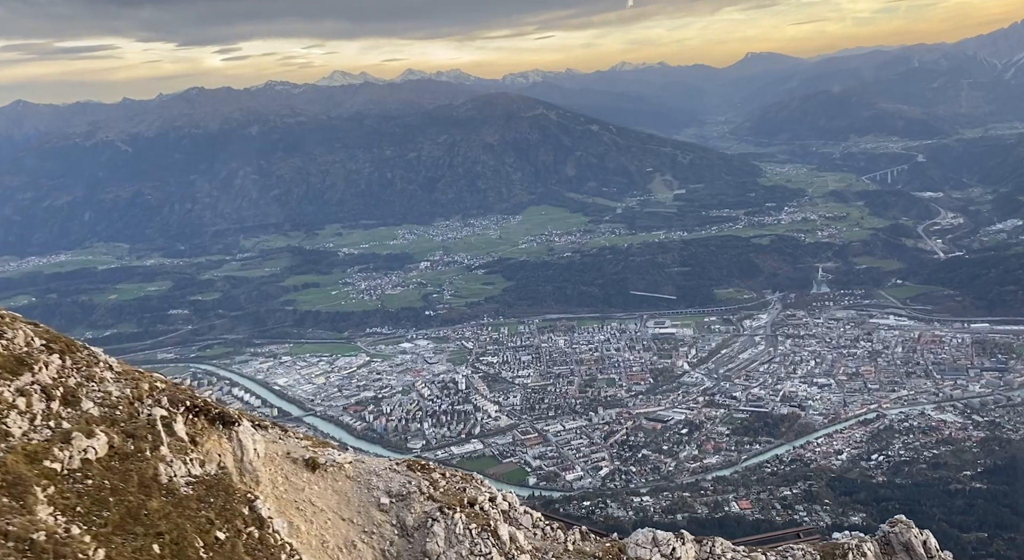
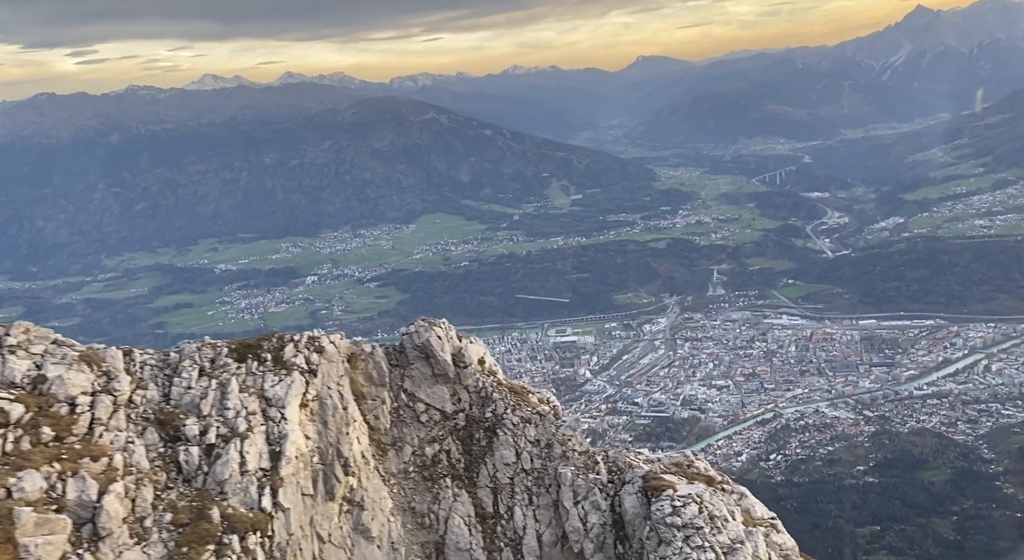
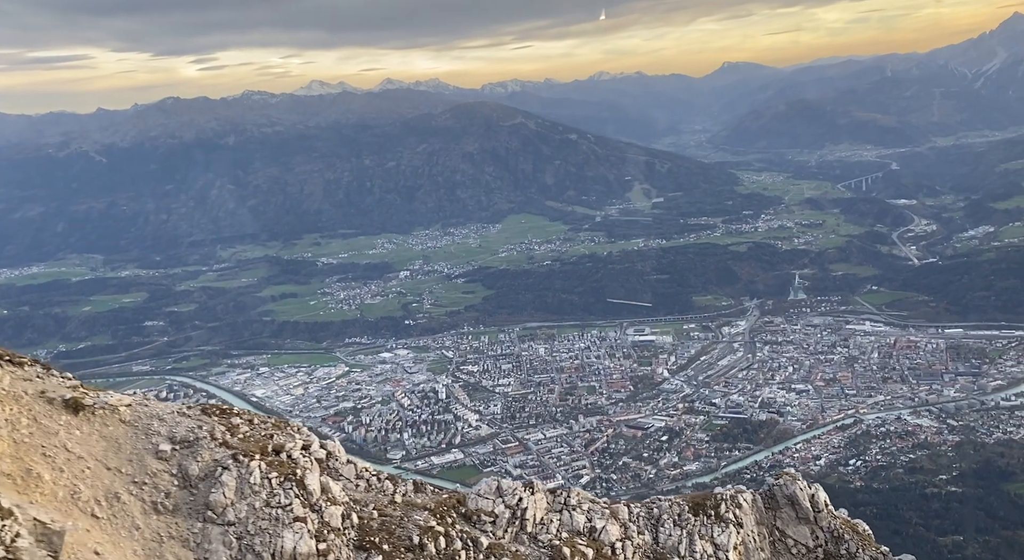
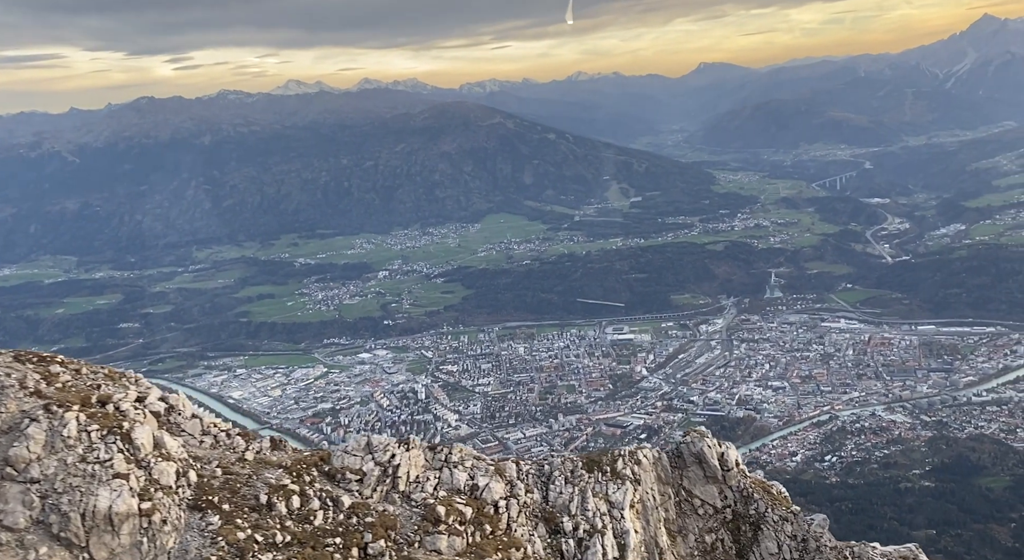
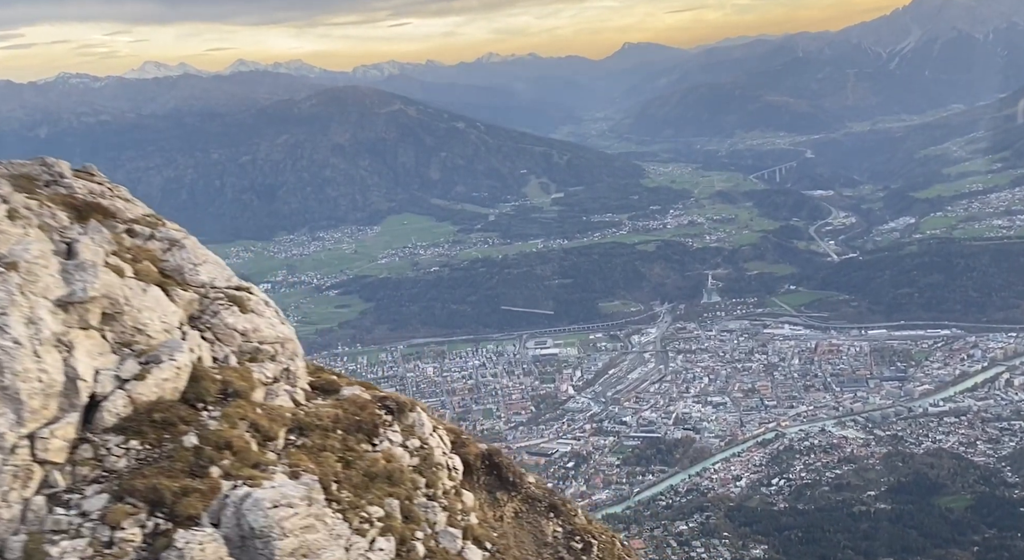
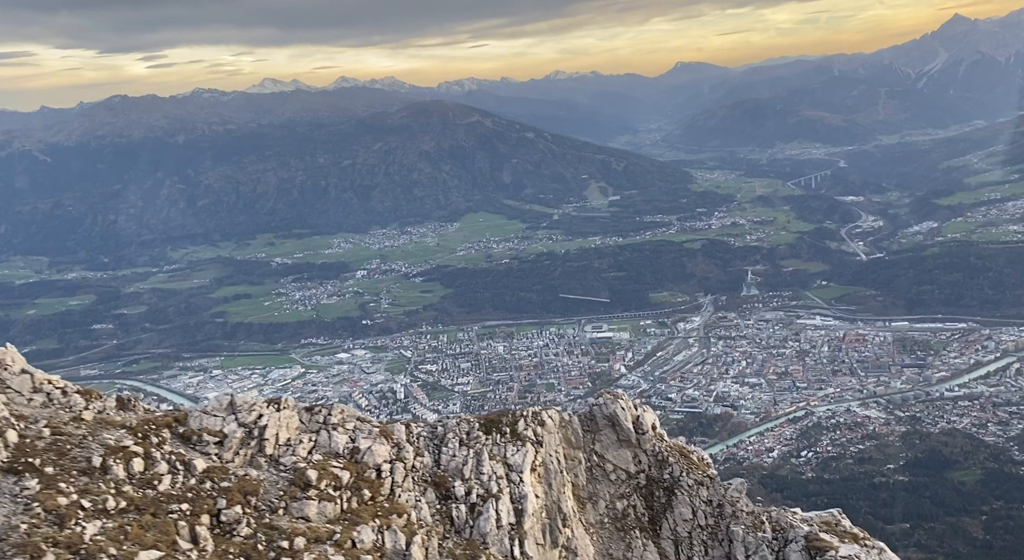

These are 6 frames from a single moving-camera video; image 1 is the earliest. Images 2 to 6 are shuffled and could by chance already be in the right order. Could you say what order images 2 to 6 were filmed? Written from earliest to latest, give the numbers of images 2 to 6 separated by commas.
3, 4, 6, 2, 5
